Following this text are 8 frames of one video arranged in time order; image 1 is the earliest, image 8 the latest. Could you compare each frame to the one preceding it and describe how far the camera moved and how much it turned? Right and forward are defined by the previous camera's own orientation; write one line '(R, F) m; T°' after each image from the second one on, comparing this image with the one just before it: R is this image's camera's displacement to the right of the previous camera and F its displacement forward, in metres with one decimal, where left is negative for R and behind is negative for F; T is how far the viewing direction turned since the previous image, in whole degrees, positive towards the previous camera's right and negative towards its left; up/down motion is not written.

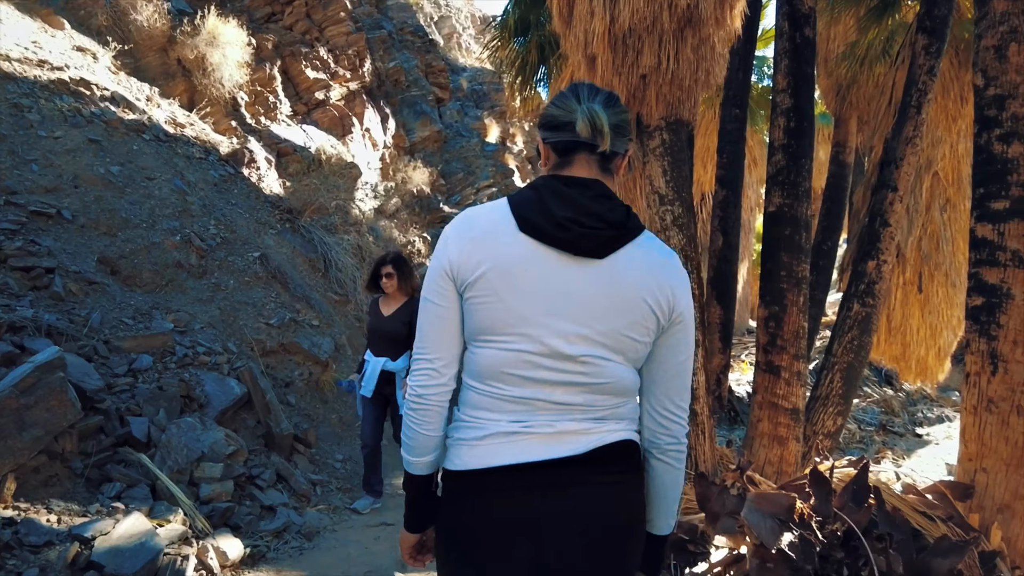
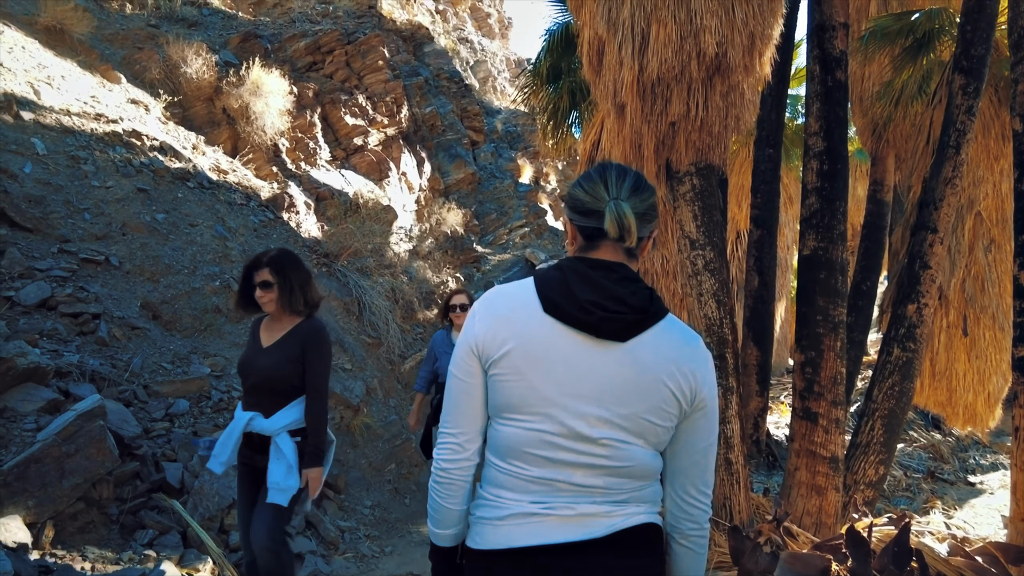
(0.0, 0.0) m; -3°
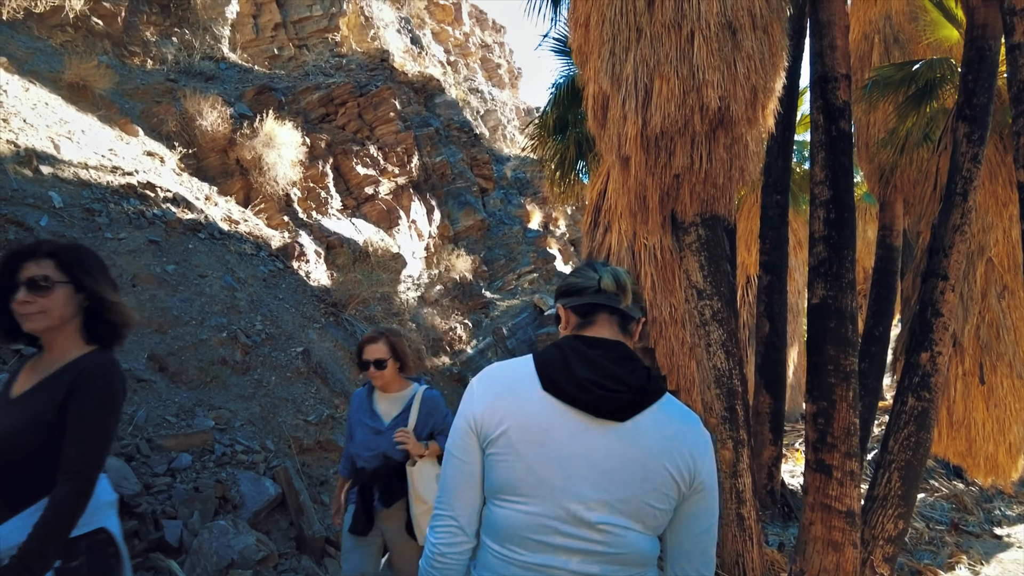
(0.0, 0.0) m; -1°
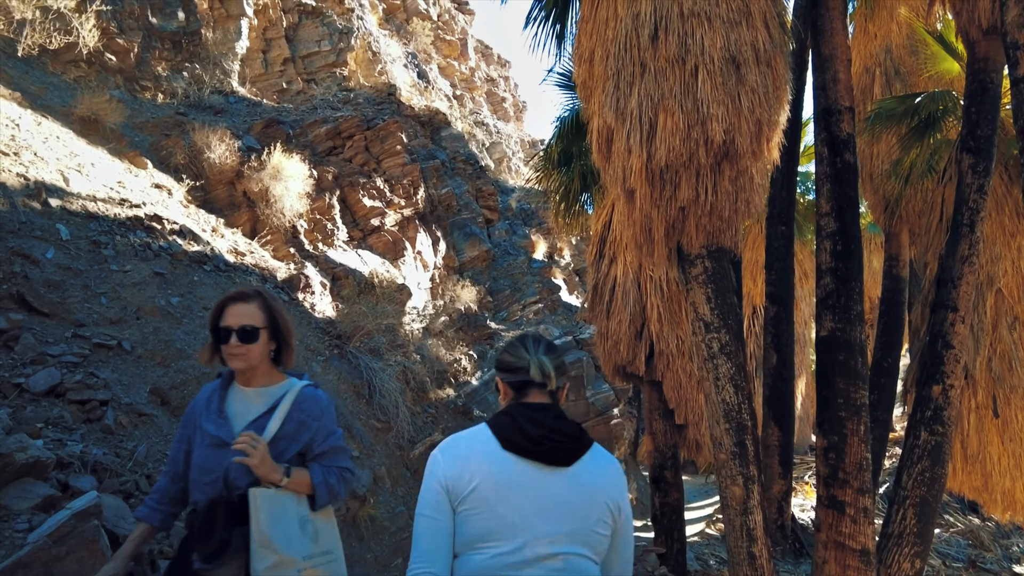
(0.0, 0.0) m; 0°
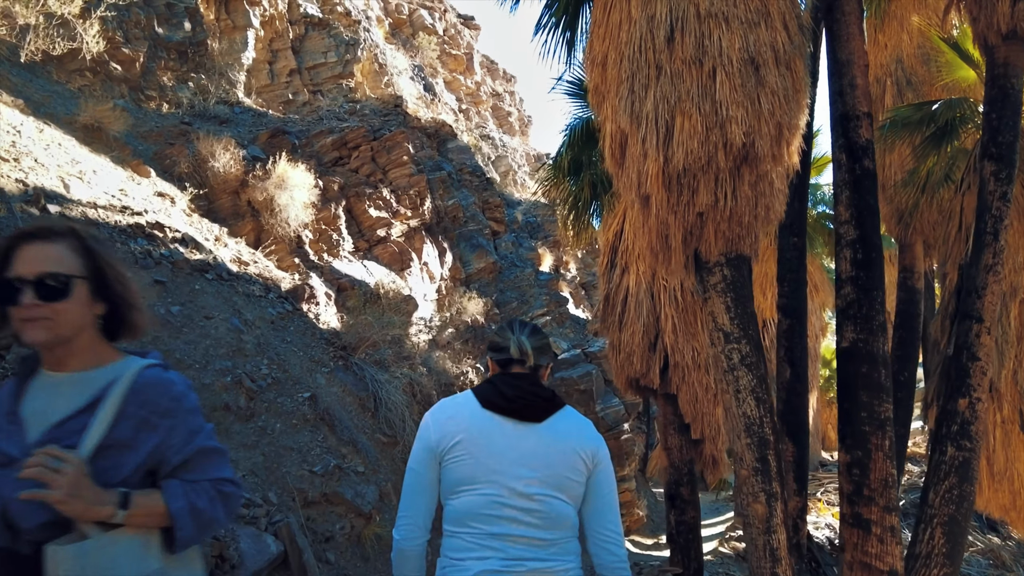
(-0.1, +0.2) m; 0°
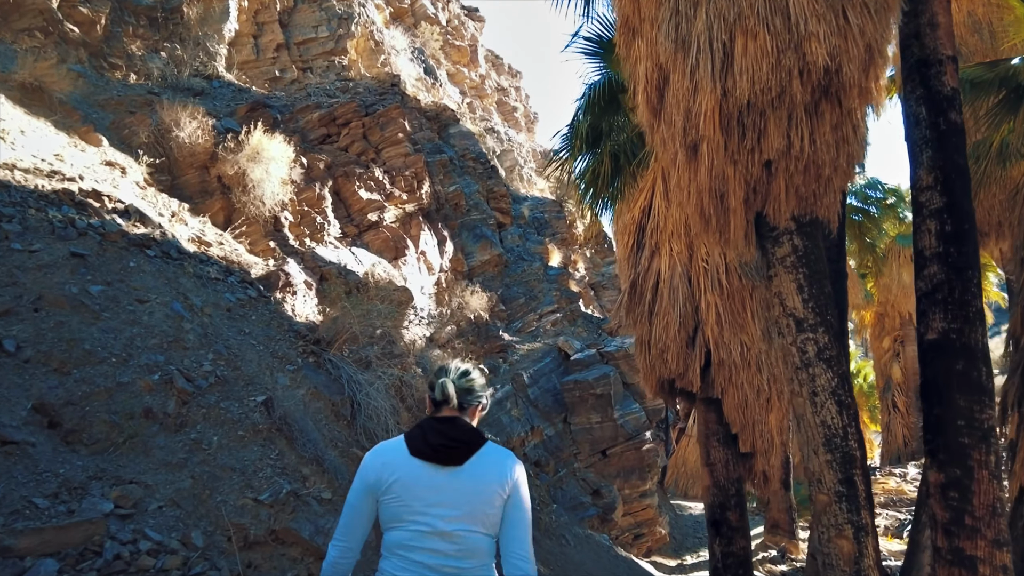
(0.0, +1.4) m; 0°
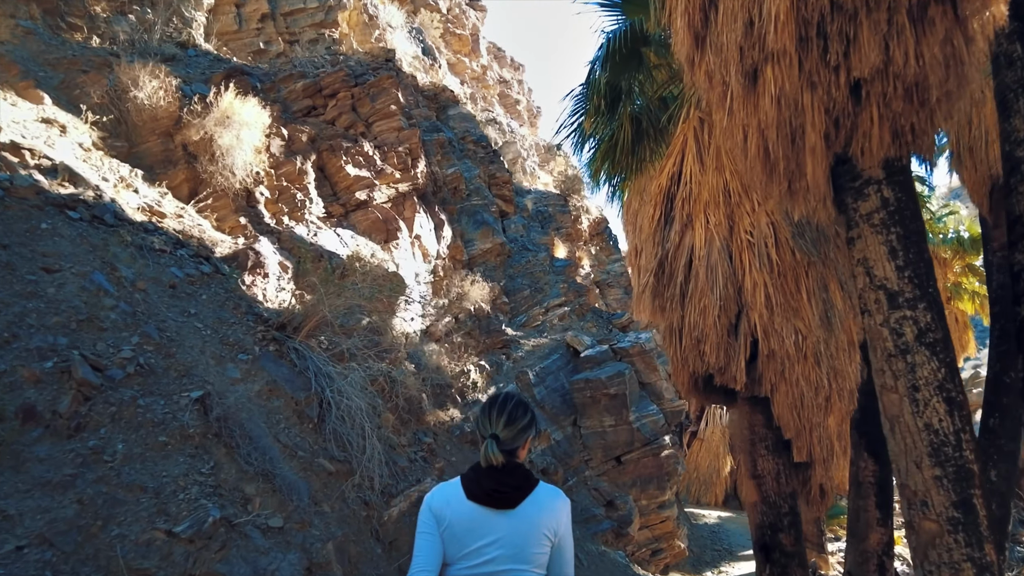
(0.0, +1.1) m; 0°
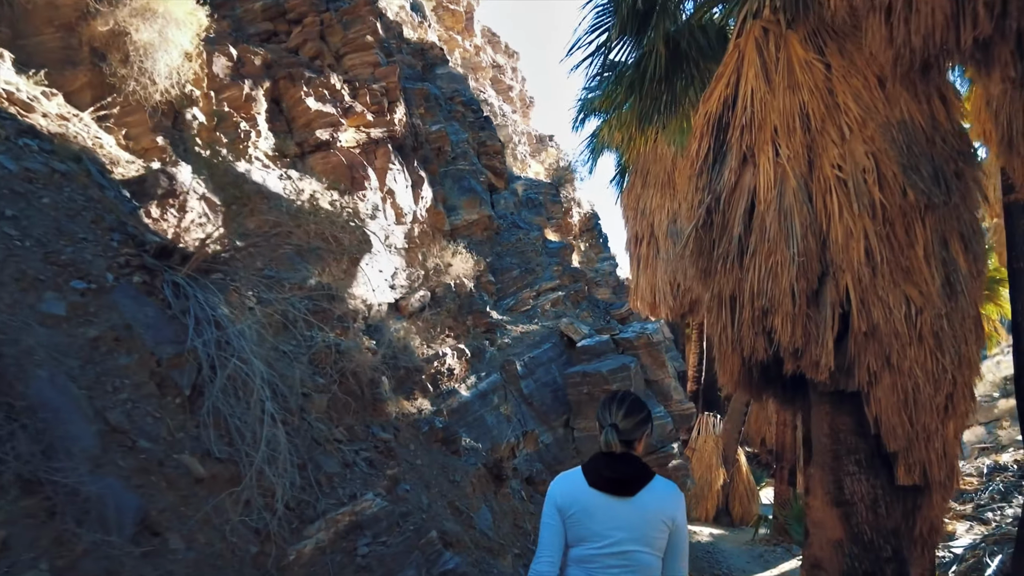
(-0.1, +1.7) m; +2°
